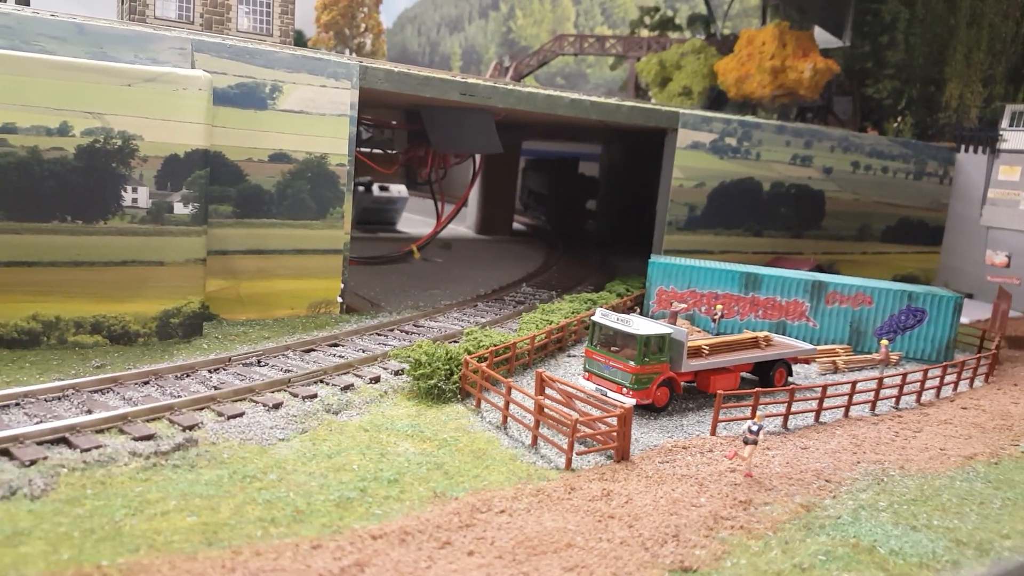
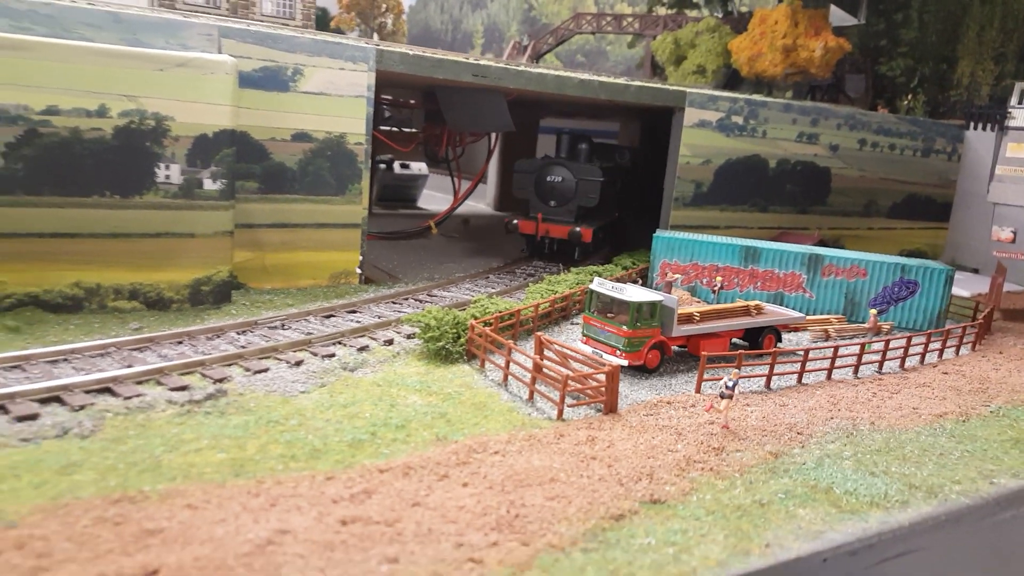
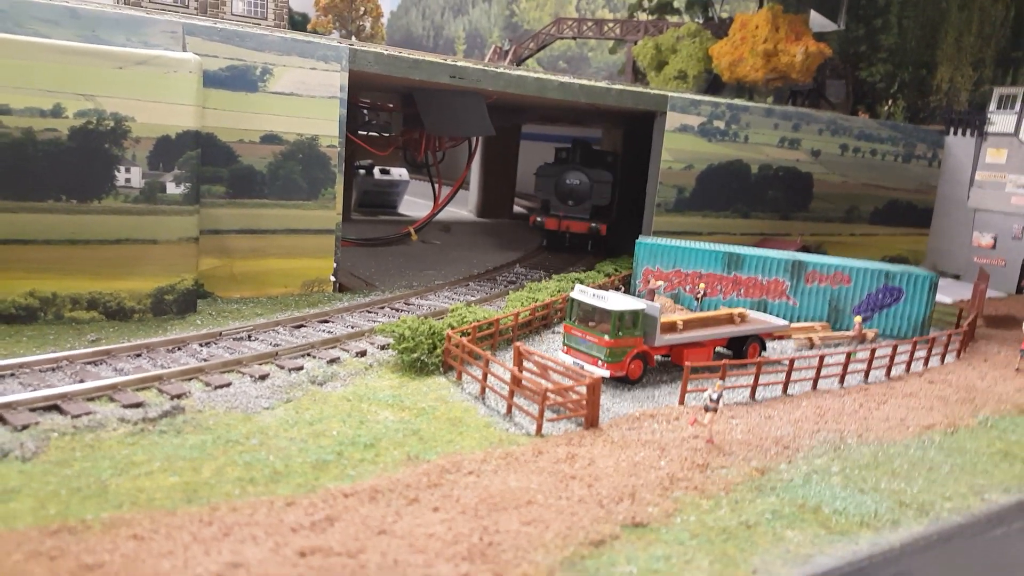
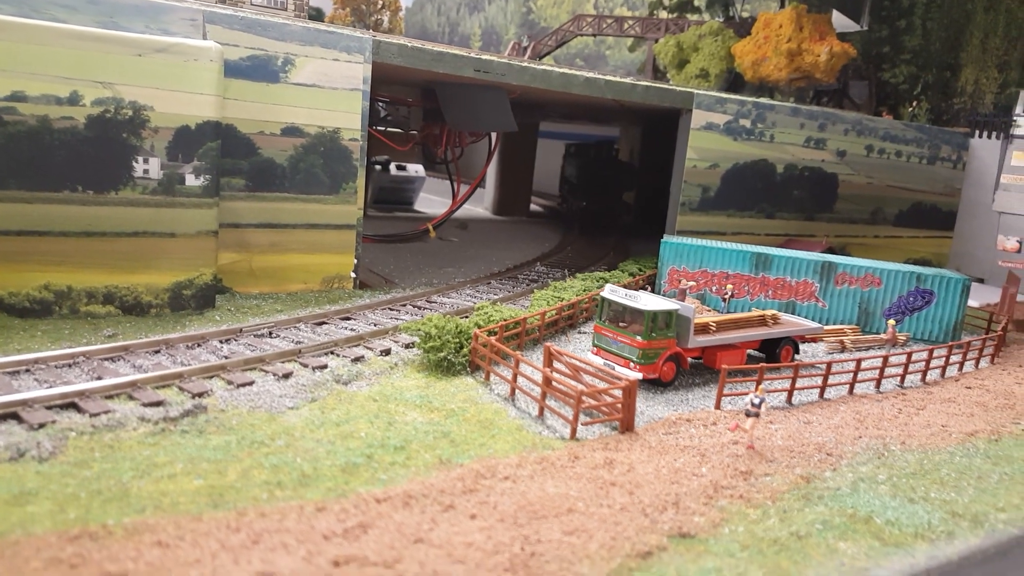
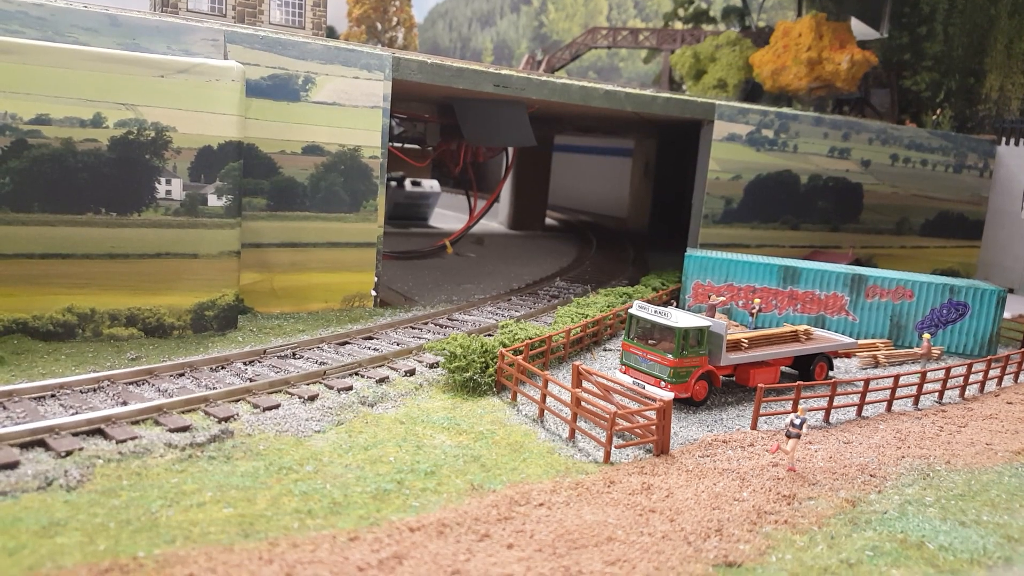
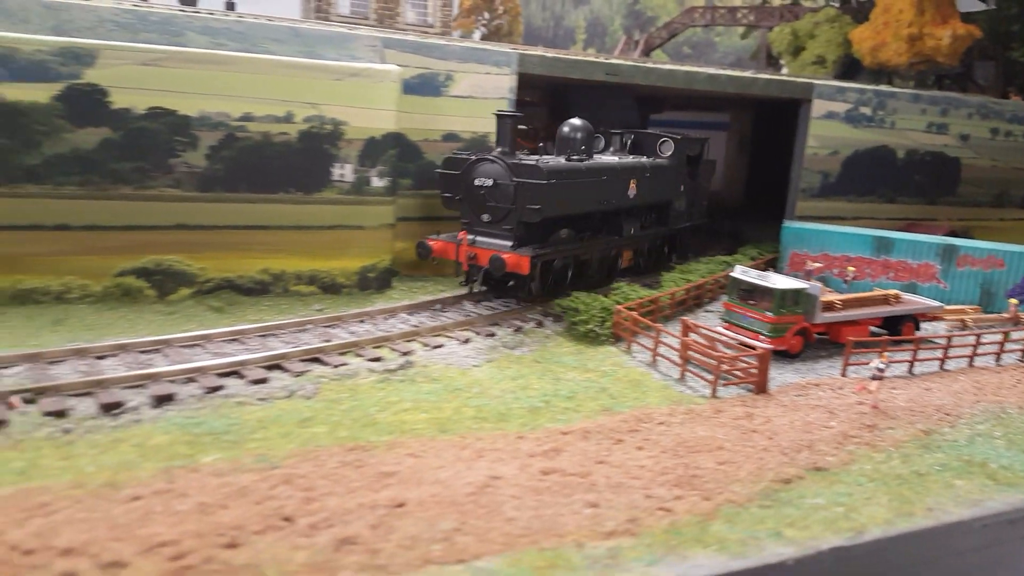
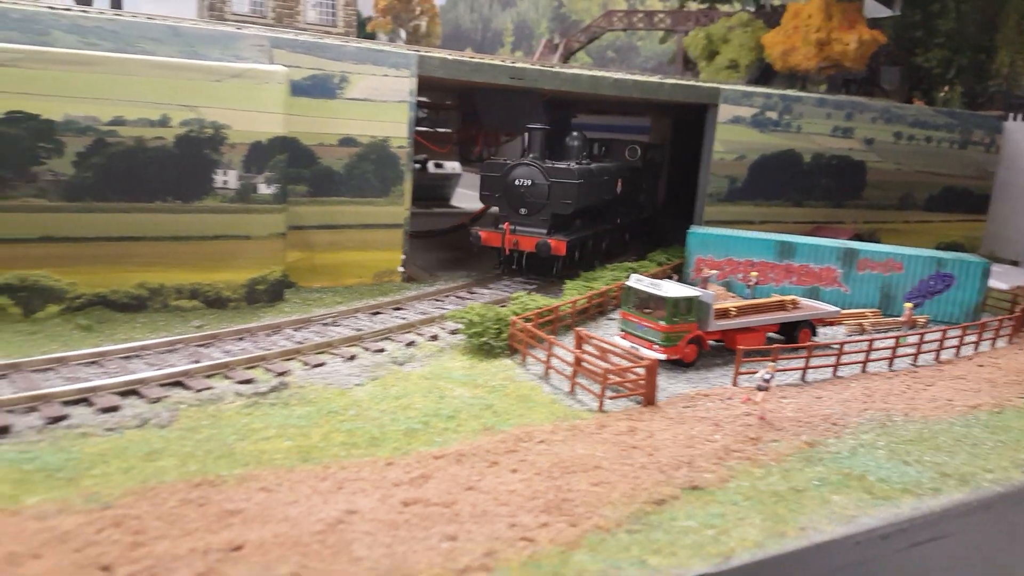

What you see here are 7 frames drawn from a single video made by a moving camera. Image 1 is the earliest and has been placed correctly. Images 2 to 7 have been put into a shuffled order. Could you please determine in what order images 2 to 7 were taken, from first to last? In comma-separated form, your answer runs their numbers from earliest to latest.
5, 4, 3, 2, 7, 6
